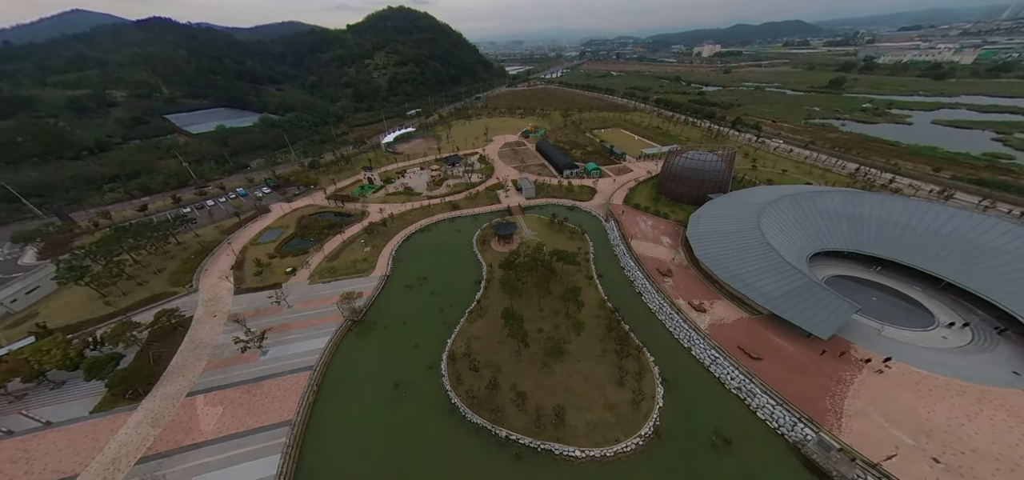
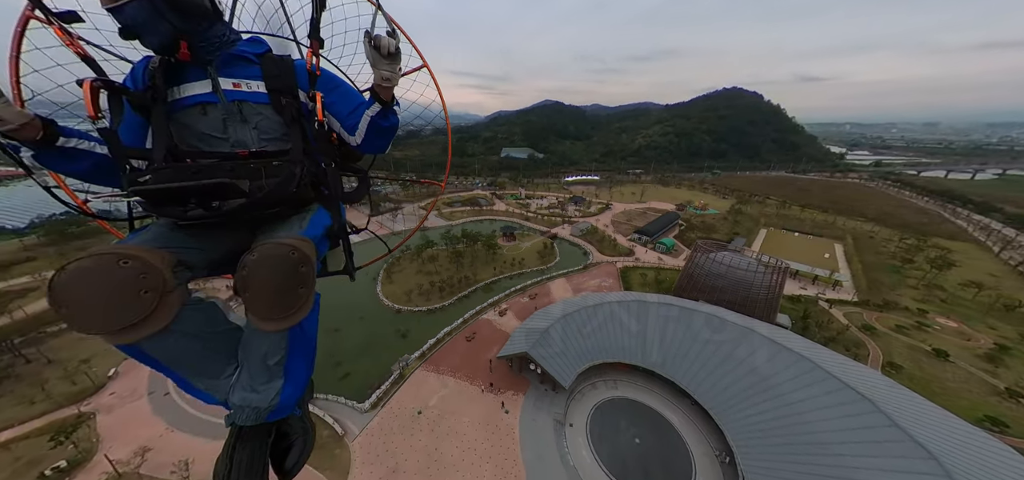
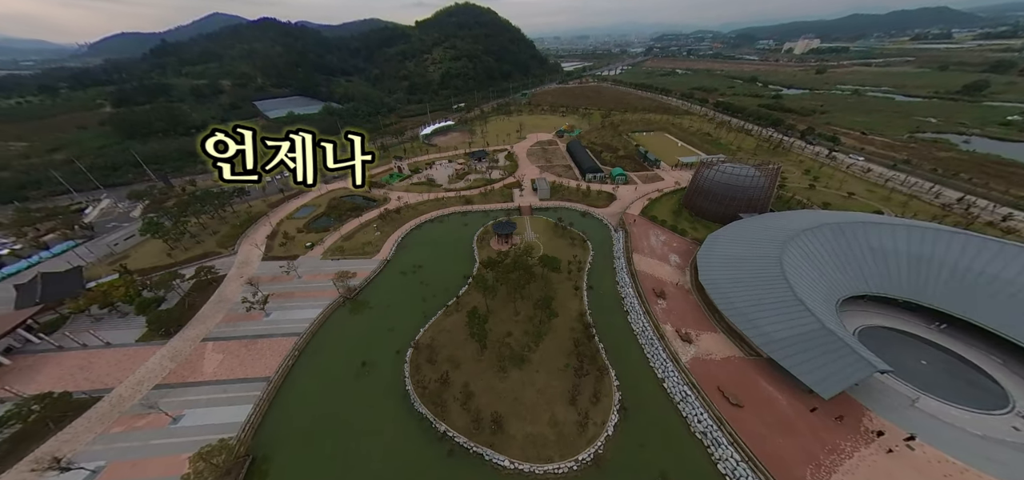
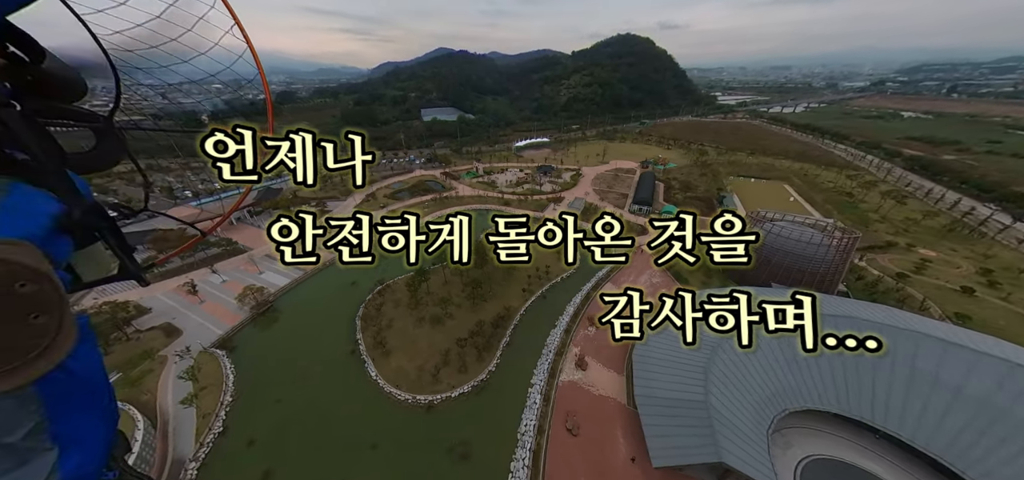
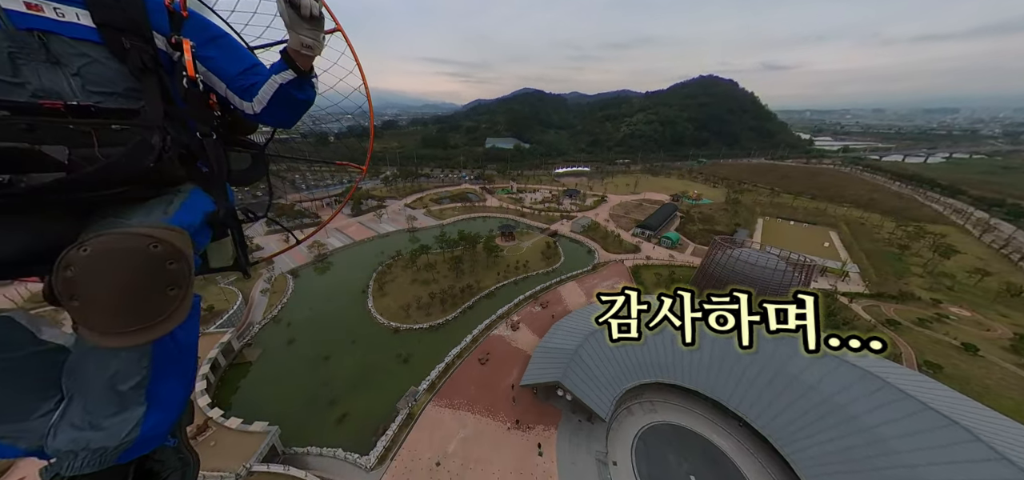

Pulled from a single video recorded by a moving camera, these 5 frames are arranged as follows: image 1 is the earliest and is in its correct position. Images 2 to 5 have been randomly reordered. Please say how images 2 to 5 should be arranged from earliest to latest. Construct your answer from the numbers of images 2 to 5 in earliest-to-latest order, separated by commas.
3, 4, 5, 2
